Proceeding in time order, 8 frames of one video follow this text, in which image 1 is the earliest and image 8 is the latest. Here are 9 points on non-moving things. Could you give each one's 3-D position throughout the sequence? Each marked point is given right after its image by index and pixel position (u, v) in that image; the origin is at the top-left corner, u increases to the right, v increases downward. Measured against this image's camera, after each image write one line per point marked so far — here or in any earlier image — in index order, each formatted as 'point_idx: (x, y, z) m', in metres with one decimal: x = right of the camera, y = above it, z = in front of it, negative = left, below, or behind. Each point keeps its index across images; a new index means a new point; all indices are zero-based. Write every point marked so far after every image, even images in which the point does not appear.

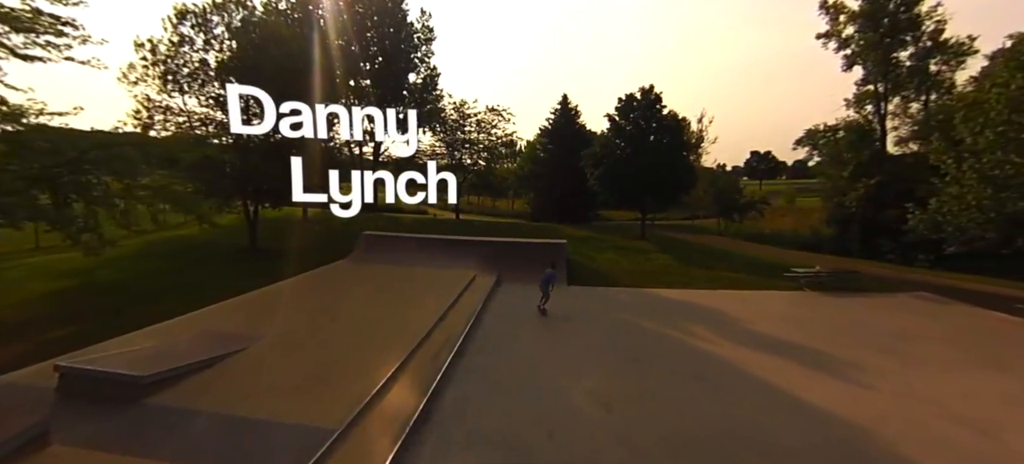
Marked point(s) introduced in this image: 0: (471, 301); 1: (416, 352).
0: (-0.7, -1.3, +7.9) m
1: (-1.2, -1.5, +5.6) m
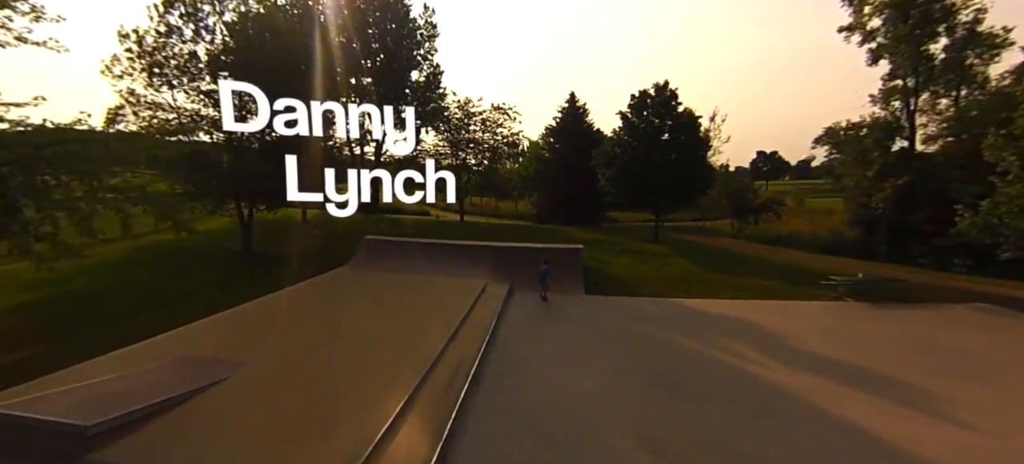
0: (-0.4, -1.4, +7.2) m
1: (-0.9, -1.6, +4.8) m
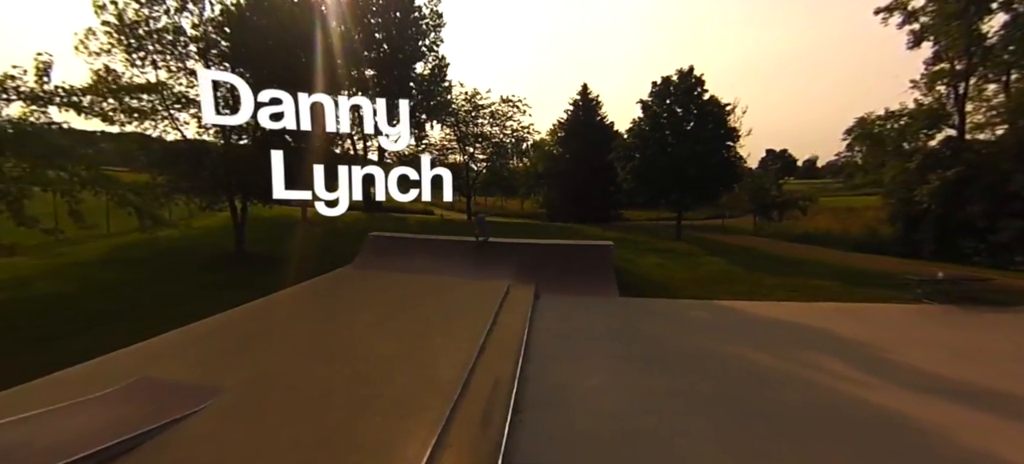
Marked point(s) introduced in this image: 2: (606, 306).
0: (+0.1, -1.3, +6.2) m
1: (-0.5, -1.5, +3.8) m
2: (+1.7, -1.3, +7.5) m
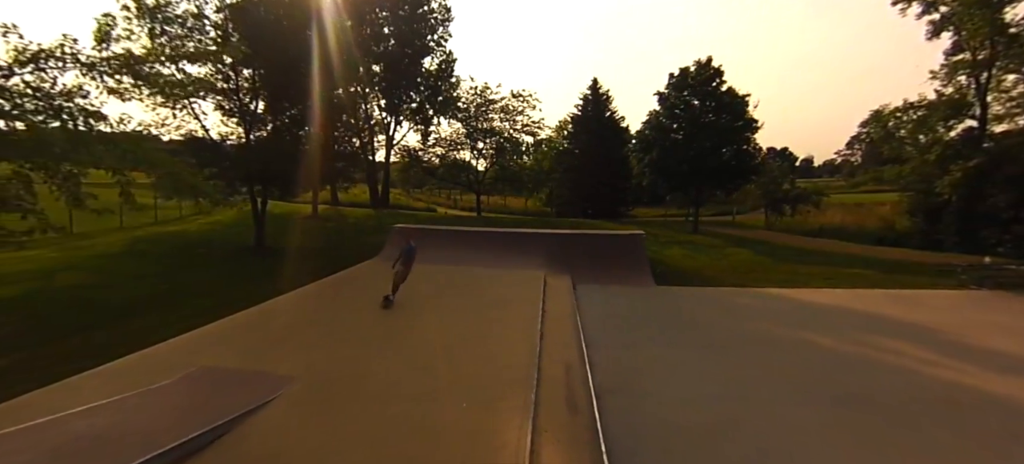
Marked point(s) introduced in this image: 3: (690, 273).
0: (+0.7, -1.1, +6.0) m
1: (+0.2, -1.3, +3.6) m
2: (+2.4, -1.1, +7.3) m
3: (+3.9, -0.9, +8.9) m
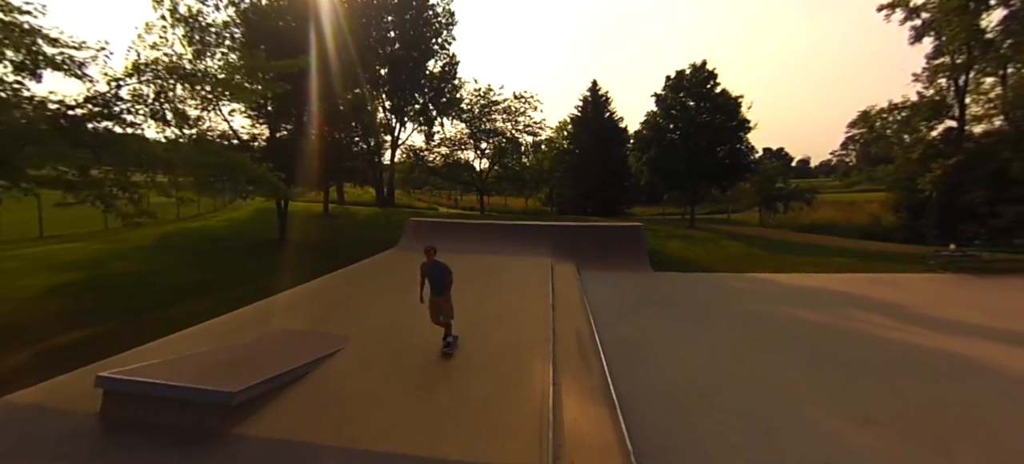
0: (+0.9, -0.9, +6.7) m
1: (+0.4, -1.1, +4.3) m
2: (+2.6, -0.9, +8.0) m
3: (+4.1, -0.7, +9.5) m
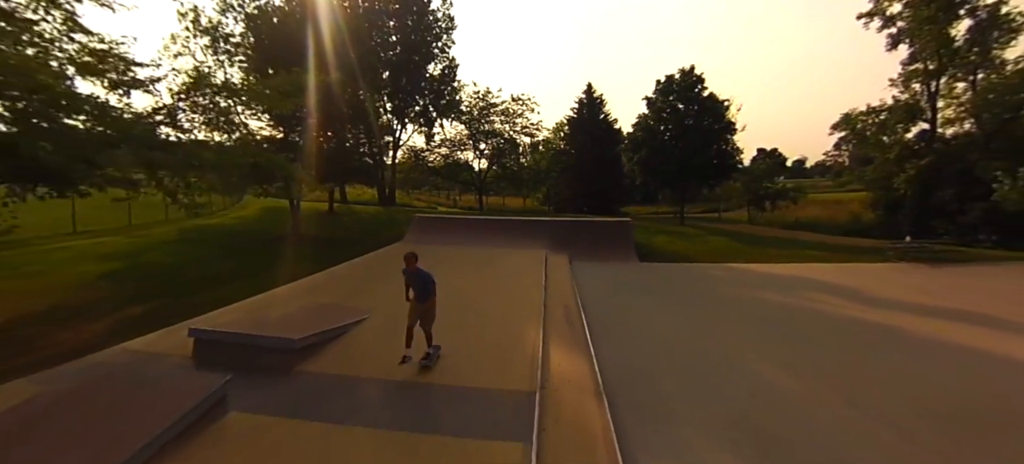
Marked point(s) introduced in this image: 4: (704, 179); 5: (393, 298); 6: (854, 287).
0: (+0.9, -0.8, +7.4) m
1: (+0.4, -1.0, +5.0) m
2: (+2.5, -0.8, +8.8) m
3: (+4.0, -0.6, +10.3) m
4: (+7.9, +2.2, +17.0) m
5: (-1.7, -1.0, +5.7) m
6: (+6.0, -1.0, +7.3) m
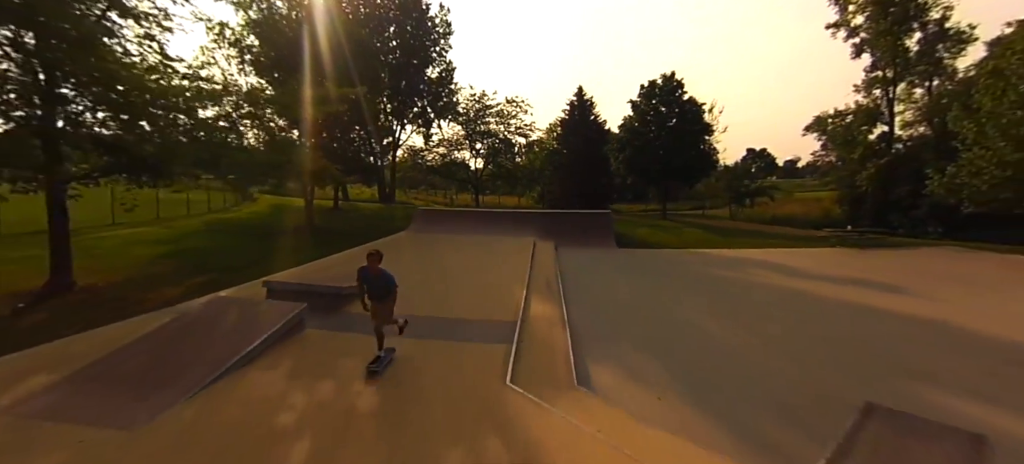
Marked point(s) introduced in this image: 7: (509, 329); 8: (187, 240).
0: (+0.7, -0.5, +8.6) m
1: (+0.3, -0.8, +6.2) m
2: (+2.3, -0.5, +10.0) m
3: (+3.8, -0.3, +11.5) m
4: (+7.6, +2.4, +18.3) m
5: (-1.8, -0.7, +6.9) m
6: (+5.8, -0.7, +8.6) m
7: (0.0, -0.9, +4.0) m
8: (-8.1, -0.2, +10.2) m
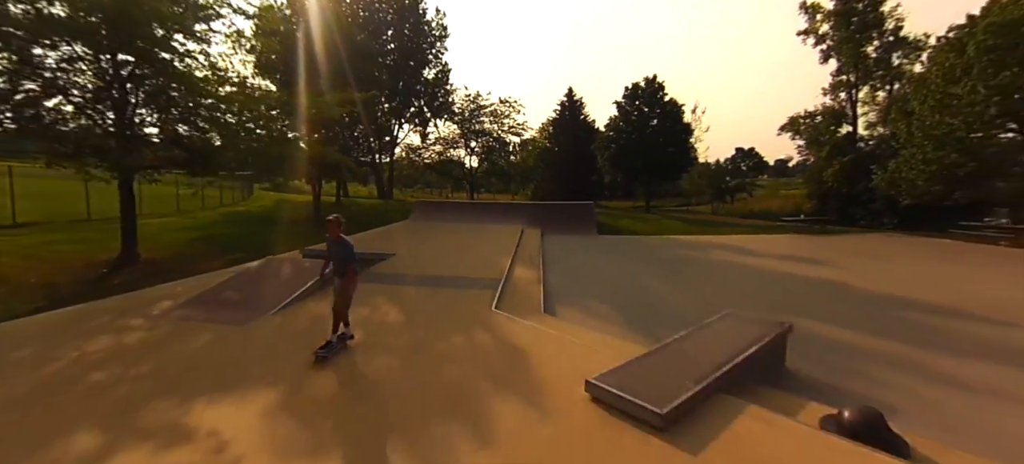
0: (+0.5, -0.2, +9.7) m
1: (+0.1, -0.5, +7.4) m
2: (+2.1, -0.2, +11.1) m
3: (+3.6, 0.0, +12.7) m
4: (+7.3, +2.8, +19.5) m
5: (-2.0, -0.4, +8.0) m
6: (+5.6, -0.4, +9.8) m
7: (-0.2, -0.7, +5.1) m
8: (-8.4, +0.1, +11.3) m
